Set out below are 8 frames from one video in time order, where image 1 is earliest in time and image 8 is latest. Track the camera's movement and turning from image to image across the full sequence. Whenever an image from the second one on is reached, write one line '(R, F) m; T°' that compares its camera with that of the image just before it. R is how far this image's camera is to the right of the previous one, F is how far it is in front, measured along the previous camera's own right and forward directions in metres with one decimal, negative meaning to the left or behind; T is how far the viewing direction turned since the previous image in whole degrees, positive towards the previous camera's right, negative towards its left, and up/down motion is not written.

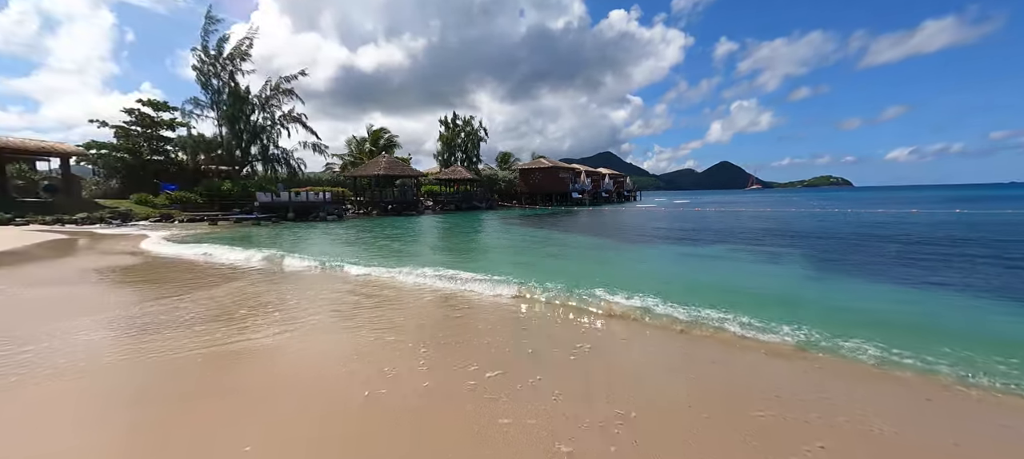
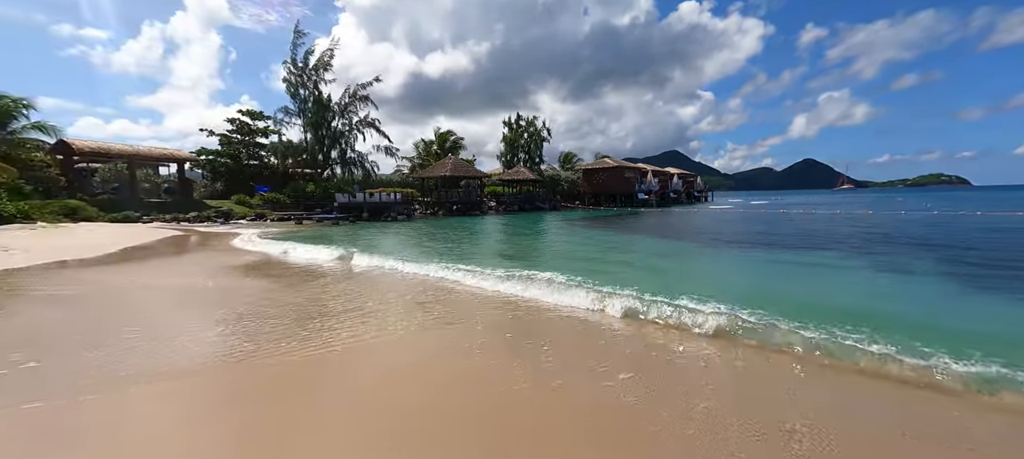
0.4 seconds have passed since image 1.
(-0.1, +0.1) m; -8°
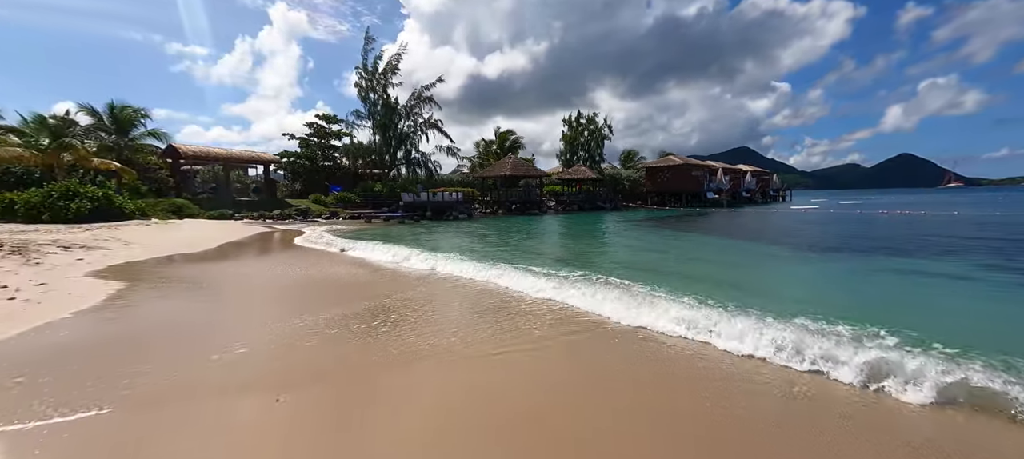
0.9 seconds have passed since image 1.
(-0.3, +0.2) m; -8°
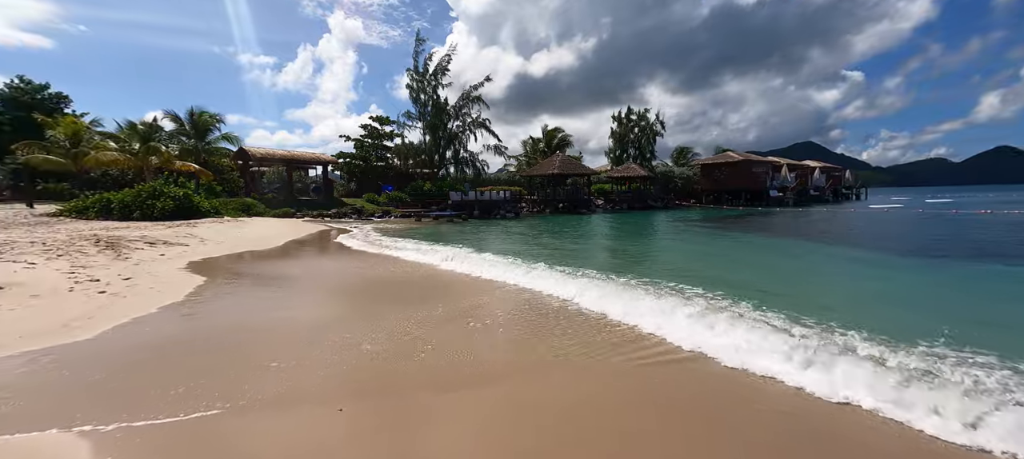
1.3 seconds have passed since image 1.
(-0.2, +0.3) m; -6°
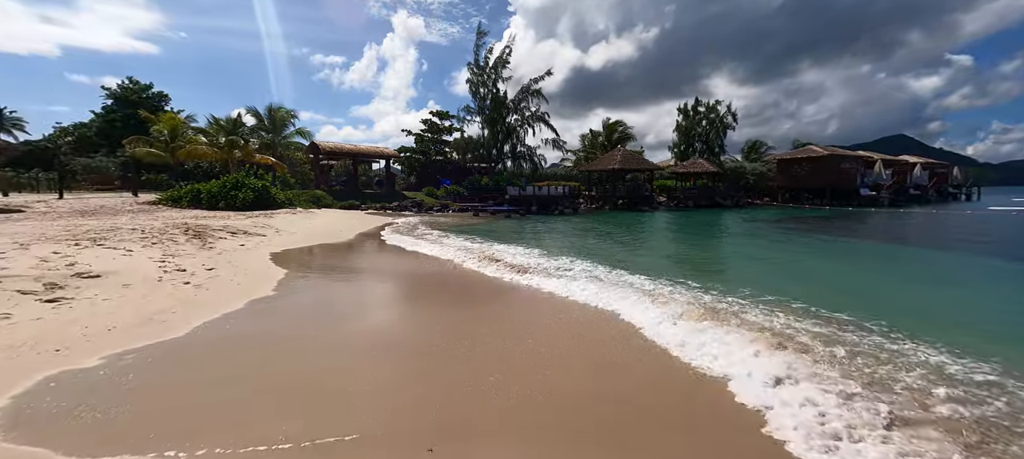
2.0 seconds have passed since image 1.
(-0.5, +0.6) m; -7°
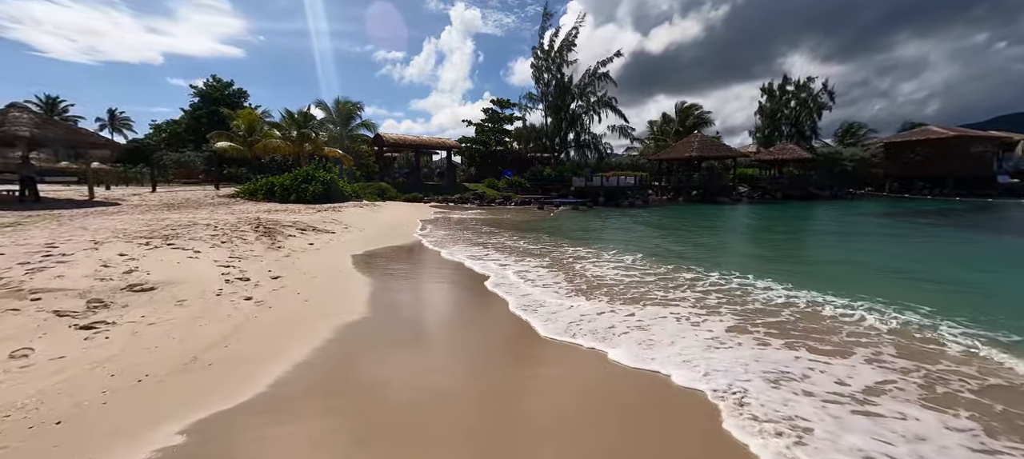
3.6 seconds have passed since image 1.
(-0.9, +1.5) m; -8°
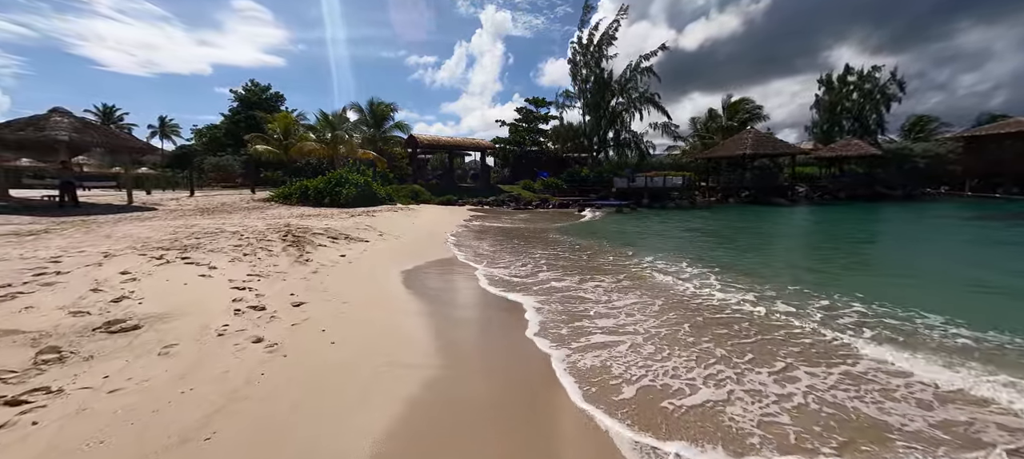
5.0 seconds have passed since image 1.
(-0.6, +1.4) m; -4°
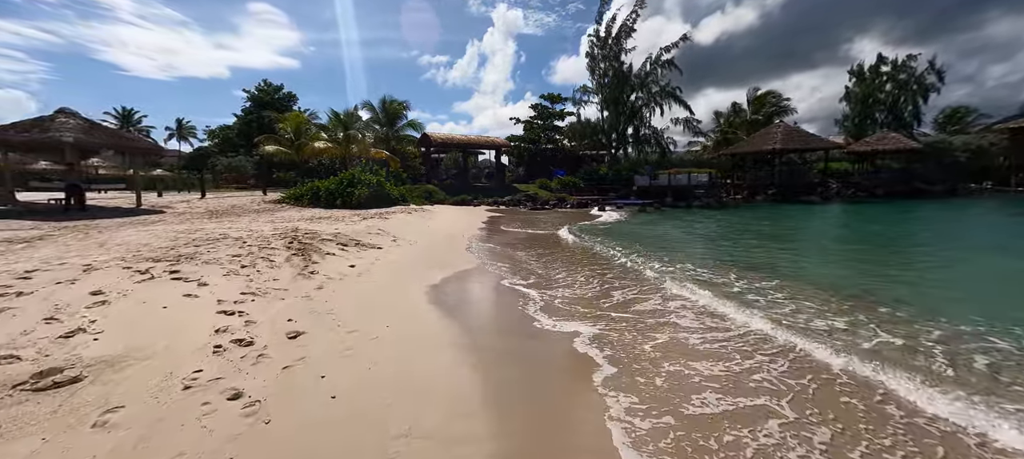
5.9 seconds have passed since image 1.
(-0.3, +1.0) m; -2°
